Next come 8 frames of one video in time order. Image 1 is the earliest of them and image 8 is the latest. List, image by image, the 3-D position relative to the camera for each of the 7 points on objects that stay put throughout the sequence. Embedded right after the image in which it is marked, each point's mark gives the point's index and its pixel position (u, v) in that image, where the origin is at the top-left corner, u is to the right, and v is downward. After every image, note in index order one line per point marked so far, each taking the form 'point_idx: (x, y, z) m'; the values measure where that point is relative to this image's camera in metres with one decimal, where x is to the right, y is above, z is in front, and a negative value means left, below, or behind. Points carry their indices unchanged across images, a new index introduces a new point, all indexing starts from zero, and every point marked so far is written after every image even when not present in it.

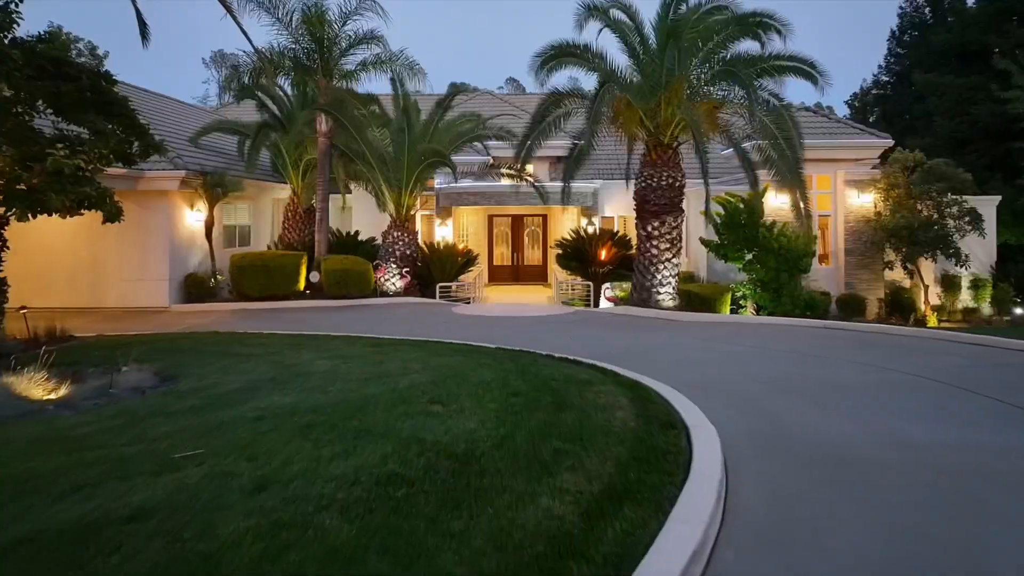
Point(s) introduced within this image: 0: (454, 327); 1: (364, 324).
0: (-1.1, -0.7, +14.1) m
1: (-2.9, -0.7, +15.6) m
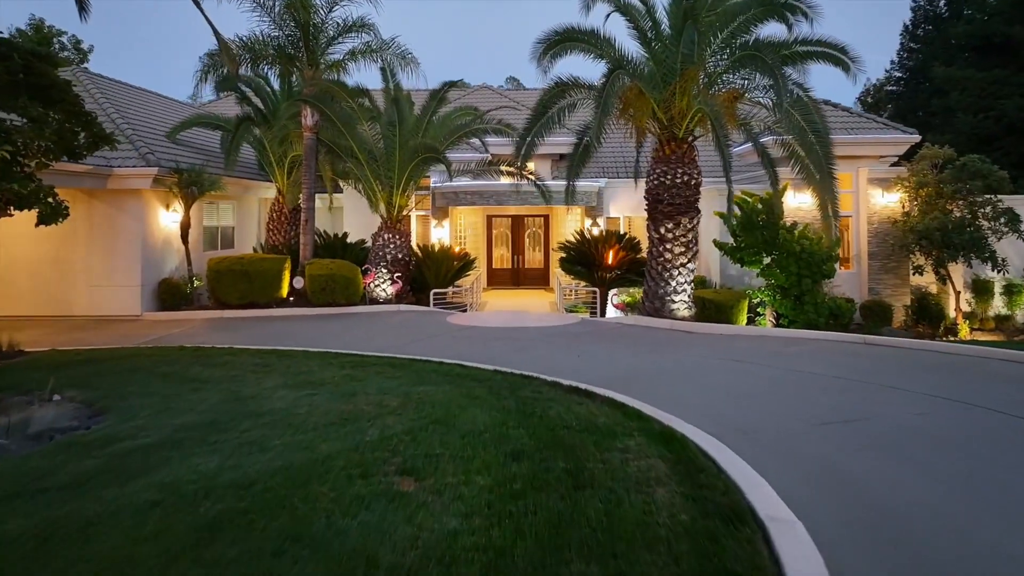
0: (-1.1, -0.8, +12.7) m
1: (-2.9, -0.9, +14.2) m
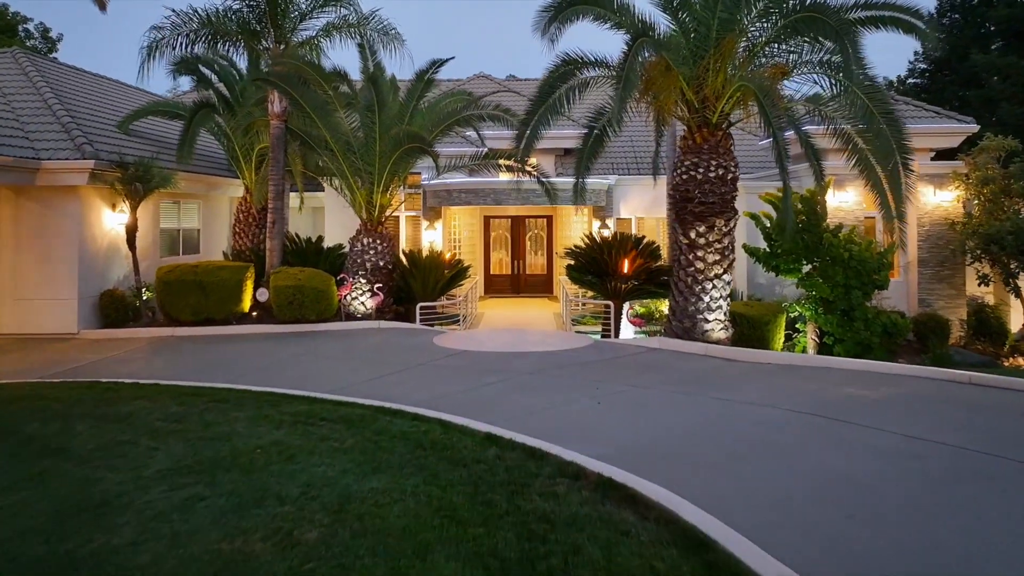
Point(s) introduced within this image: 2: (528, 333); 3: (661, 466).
0: (-1.1, -1.1, +10.2) m
1: (-2.9, -1.1, +11.7) m
2: (+0.3, -0.8, +14.3) m
3: (+1.1, -1.3, +5.9) m
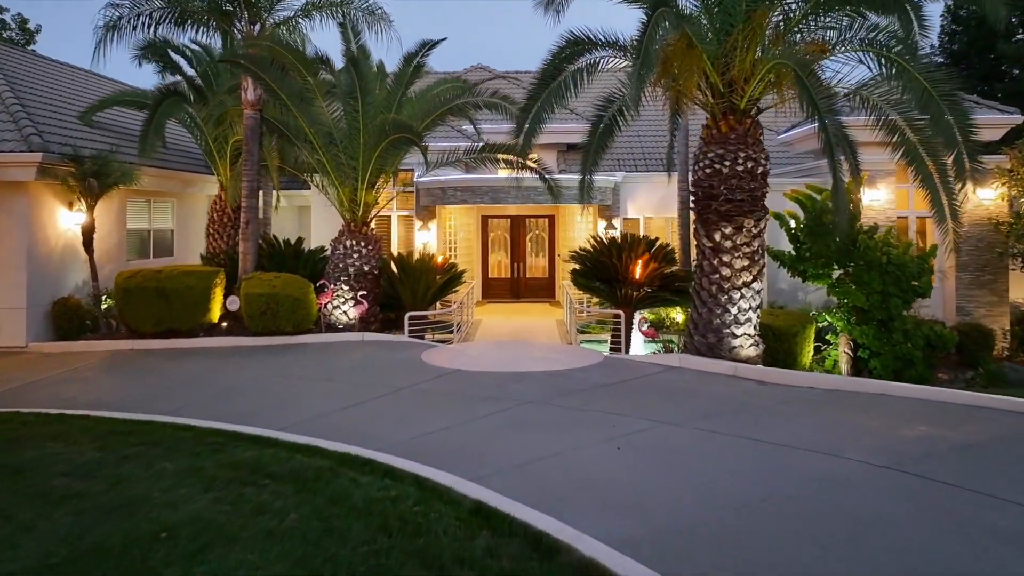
0: (-1.1, -1.2, +8.7) m
1: (-2.9, -1.2, +10.2) m
2: (+0.2, -0.9, +12.8) m
3: (+1.1, -1.5, +4.4) m
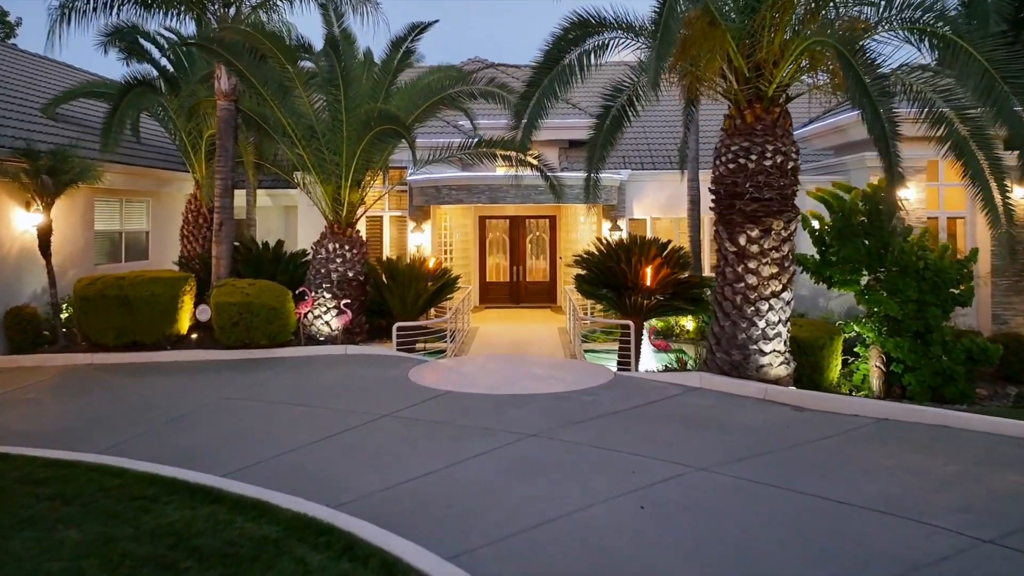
0: (-1.1, -1.3, +7.5) m
1: (-2.9, -1.3, +9.0) m
2: (+0.2, -1.1, +11.6) m
3: (+1.1, -1.6, +3.2) m
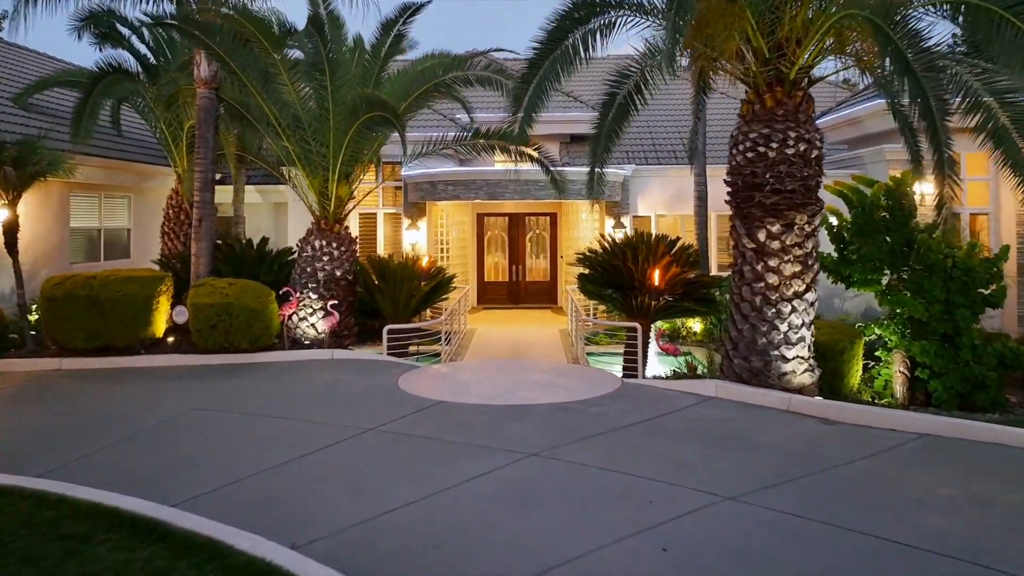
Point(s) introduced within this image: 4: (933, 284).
0: (-1.1, -1.3, +6.7) m
1: (-2.9, -1.3, +8.2) m
2: (+0.2, -1.1, +10.8) m
3: (+1.1, -1.6, +2.4) m
4: (+5.9, +0.1, +11.1) m
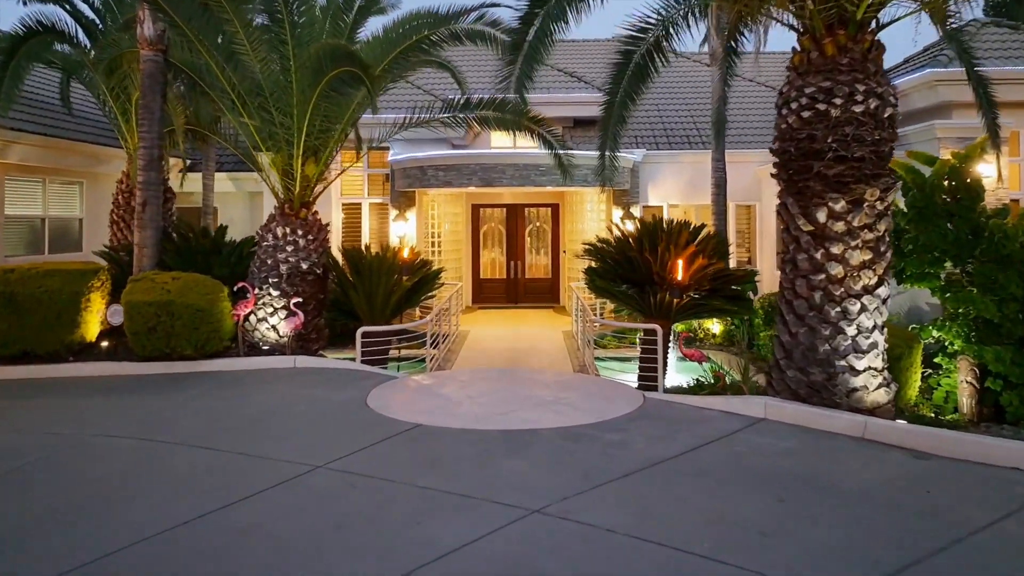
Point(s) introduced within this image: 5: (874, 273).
0: (-1.2, -1.3, +4.9) m
1: (-2.9, -1.3, +6.4) m
2: (+0.2, -1.0, +9.0) m
3: (+1.0, -1.5, +0.7) m
4: (+5.8, +0.1, +9.4) m
5: (+3.1, +0.1, +6.8) m
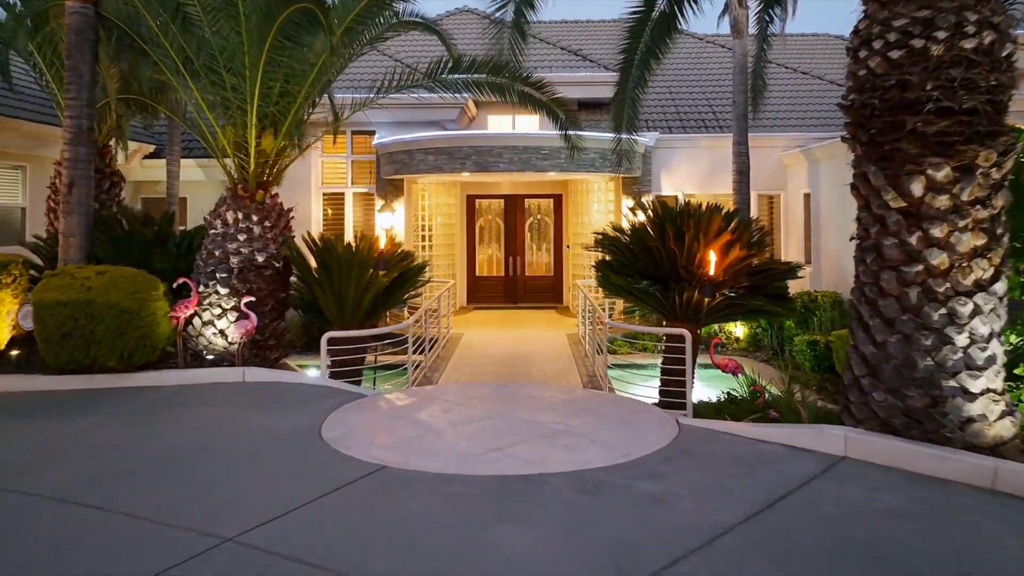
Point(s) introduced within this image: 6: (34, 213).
0: (-1.2, -1.3, +3.2) m
1: (-3.0, -1.3, +4.7) m
2: (+0.1, -1.0, +7.3) m
3: (+1.0, -1.5, -1.0) m
4: (+5.8, +0.1, +7.7) m
5: (+3.1, +0.2, +5.1) m
6: (-7.9, +1.2, +13.1) m
